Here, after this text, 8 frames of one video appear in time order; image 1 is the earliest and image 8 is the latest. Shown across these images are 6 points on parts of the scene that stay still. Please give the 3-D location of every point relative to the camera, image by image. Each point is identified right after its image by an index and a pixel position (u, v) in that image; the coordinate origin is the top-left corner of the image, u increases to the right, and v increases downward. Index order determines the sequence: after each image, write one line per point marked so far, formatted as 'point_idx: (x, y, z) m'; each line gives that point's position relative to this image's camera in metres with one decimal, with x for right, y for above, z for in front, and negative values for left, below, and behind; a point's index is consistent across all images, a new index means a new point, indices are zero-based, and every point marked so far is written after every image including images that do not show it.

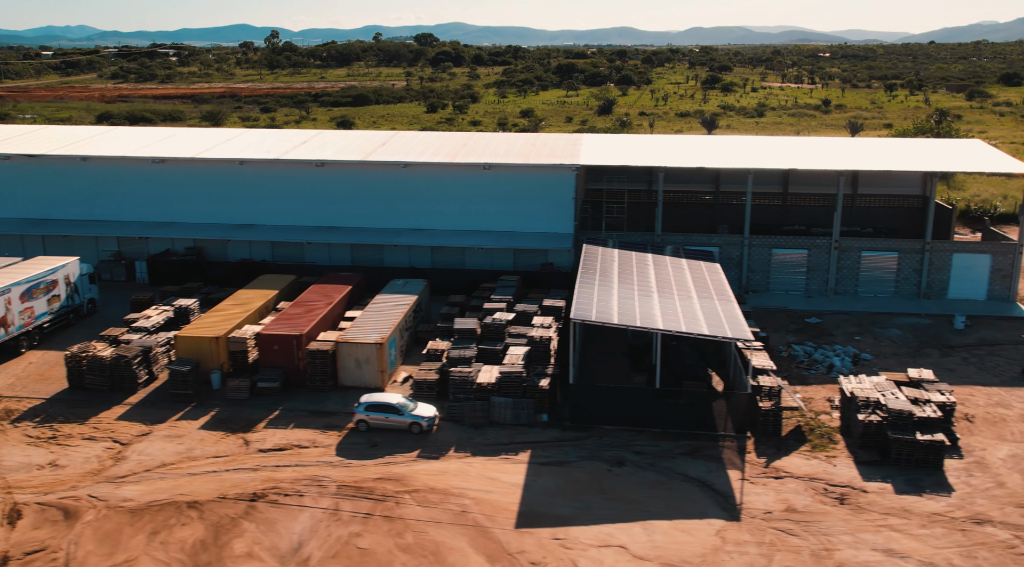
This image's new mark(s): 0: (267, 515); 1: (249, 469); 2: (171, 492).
0: (-5.4, -5.1, +17.8) m
1: (-6.5, -4.6, +19.8) m
2: (-7.9, -4.9, +18.7) m
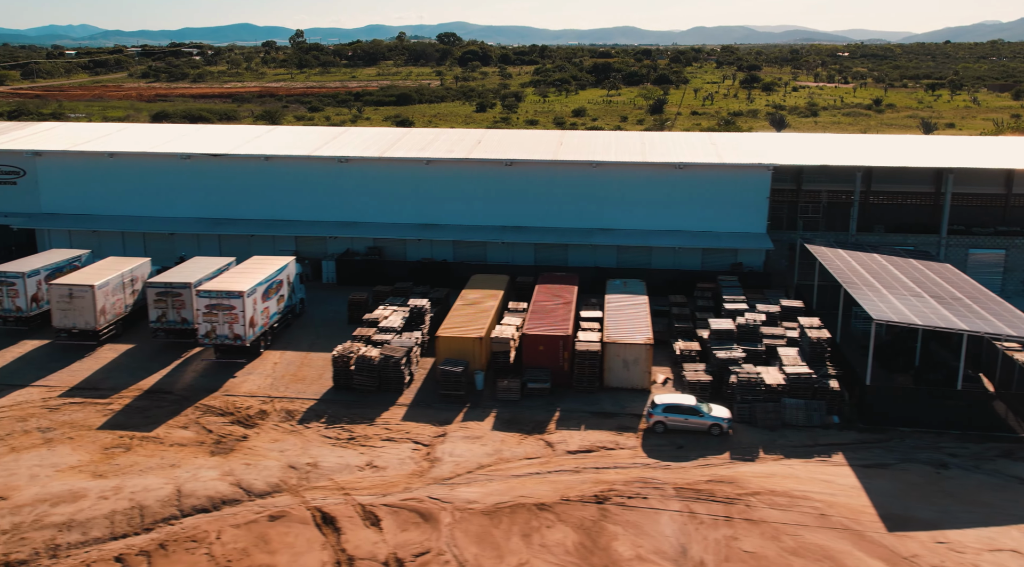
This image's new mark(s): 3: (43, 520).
0: (+2.5, -5.1, +17.7) m
1: (+1.5, -4.6, +19.7) m
2: (0.0, -4.9, +18.6) m
3: (-10.2, -5.1, +17.4) m
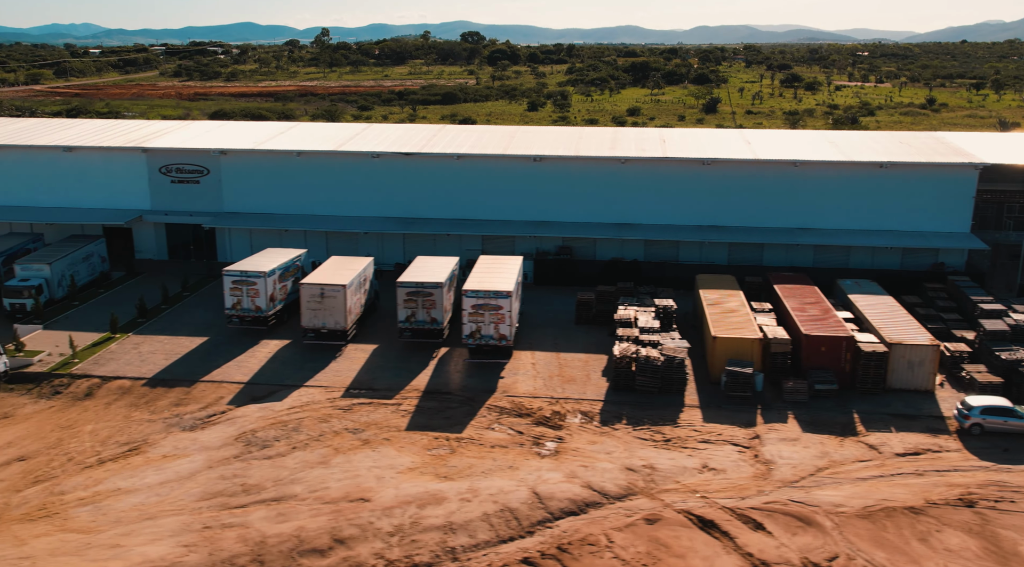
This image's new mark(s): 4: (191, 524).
0: (+10.8, -5.2, +17.4) m
1: (+9.7, -4.6, +19.5) m
2: (+8.3, -4.9, +18.4) m
3: (-1.9, -5.1, +17.2) m
4: (-6.9, -5.1, +17.2) m
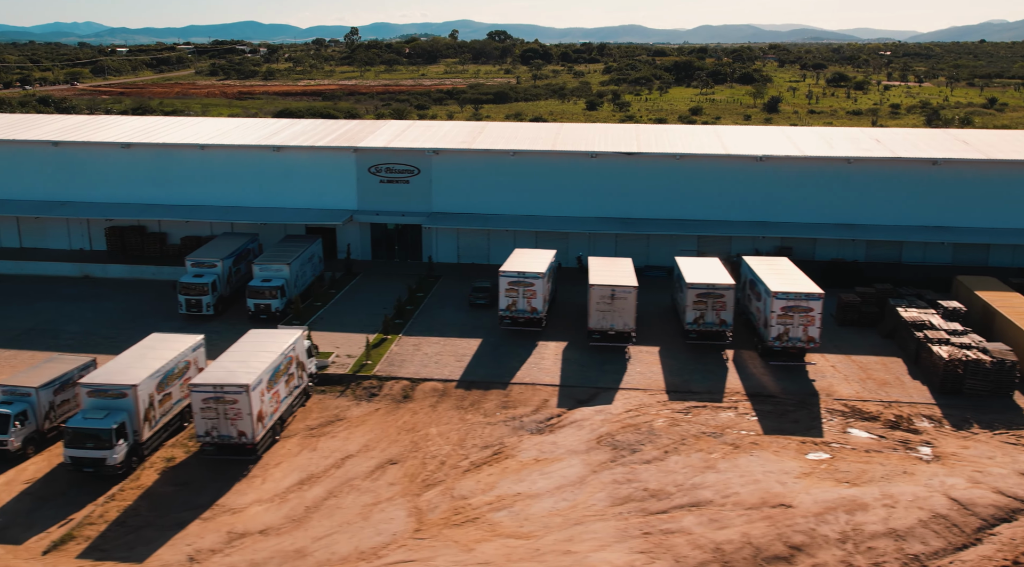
0: (+20.1, -5.3, +17.1) m
1: (+19.1, -4.7, +19.1) m
2: (+17.6, -5.0, +18.0) m
3: (+7.4, -5.2, +17.0) m
4: (+2.5, -5.2, +17.0) m
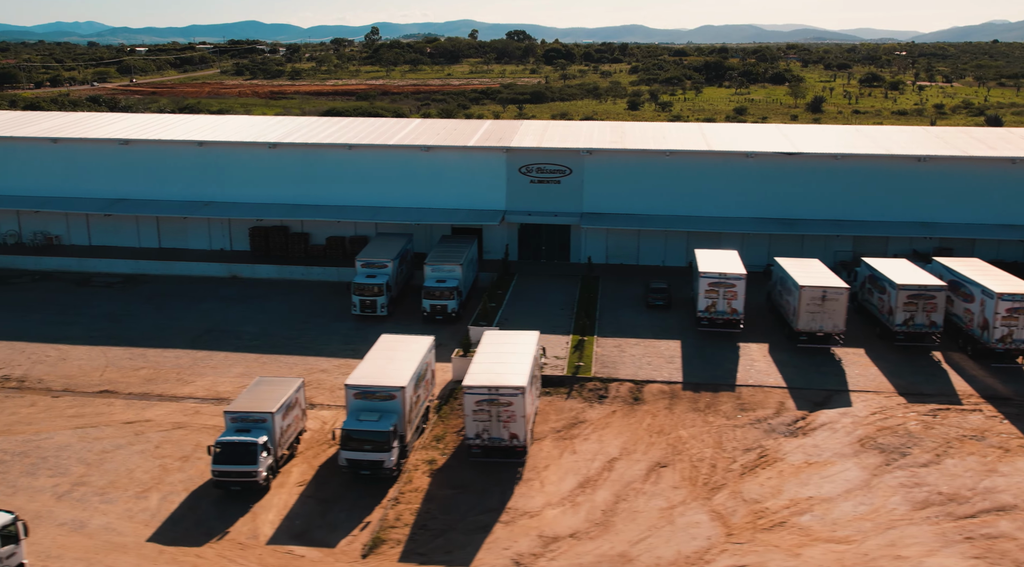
0: (+26.7, -5.3, +16.9) m
1: (+25.7, -4.7, +18.9) m
2: (+24.2, -5.0, +17.8) m
3: (+14.1, -5.2, +16.8) m
4: (+9.1, -5.2, +16.8) m
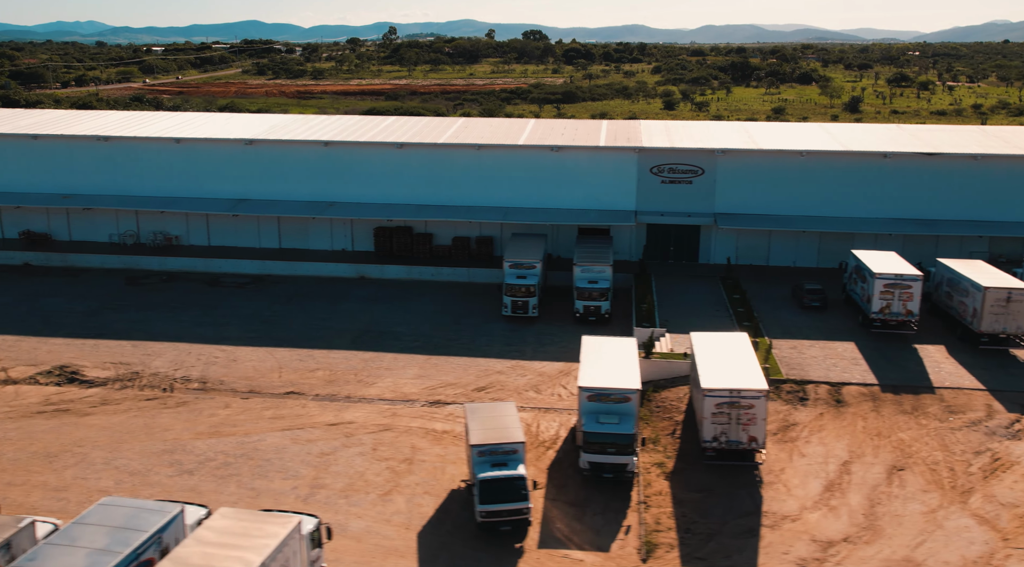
0: (+32.5, -5.4, +16.7) m
1: (+31.4, -4.8, +18.7) m
2: (+30.0, -5.1, +17.6) m
3: (+19.8, -5.3, +16.6) m
4: (+14.8, -5.3, +16.6) m
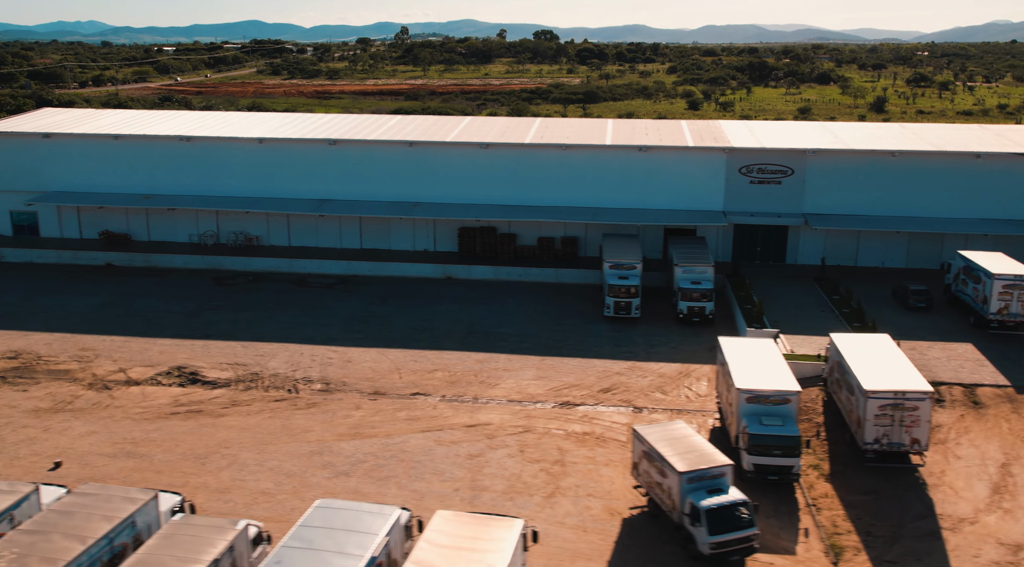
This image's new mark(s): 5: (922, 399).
0: (+36.3, -5.4, +16.6) m
1: (+35.2, -4.9, +18.6) m
2: (+33.8, -5.1, +17.5) m
3: (+23.6, -5.3, +16.5) m
4: (+18.7, -5.3, +16.5) m
5: (+9.6, -2.7, +18.8) m
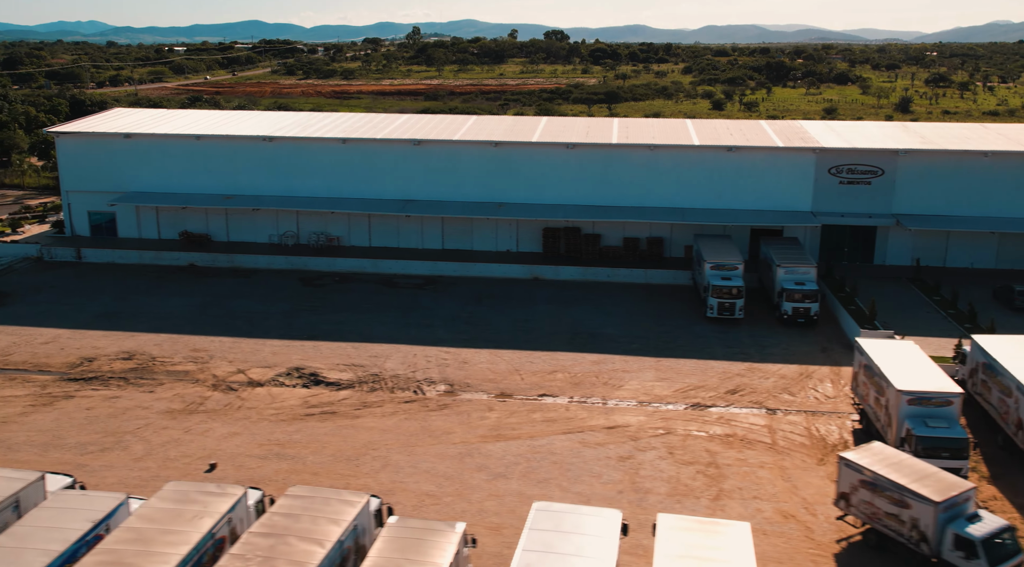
0: (+40.1, -5.5, +16.4) m
1: (+39.1, -4.9, +18.5) m
2: (+37.6, -5.2, +17.4) m
3: (+27.4, -5.4, +16.3) m
4: (+22.5, -5.4, +16.4) m
5: (+13.4, -2.7, +18.6) m
